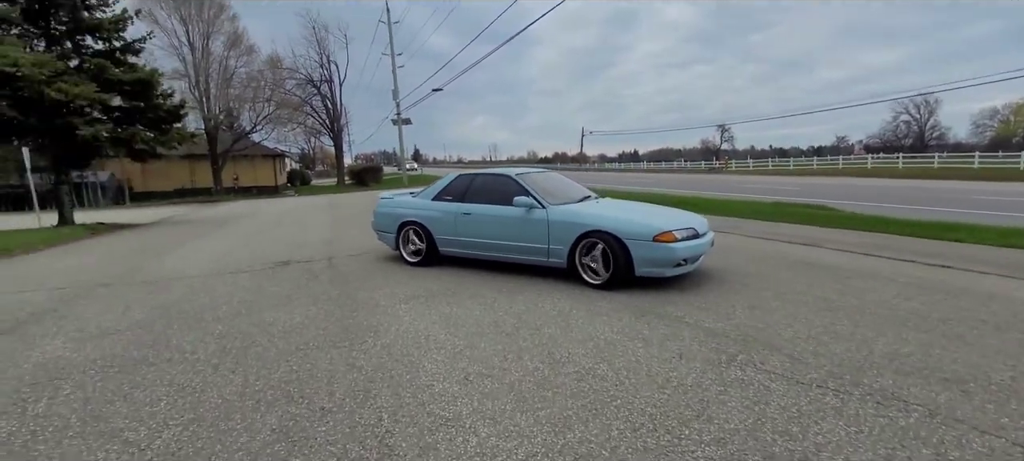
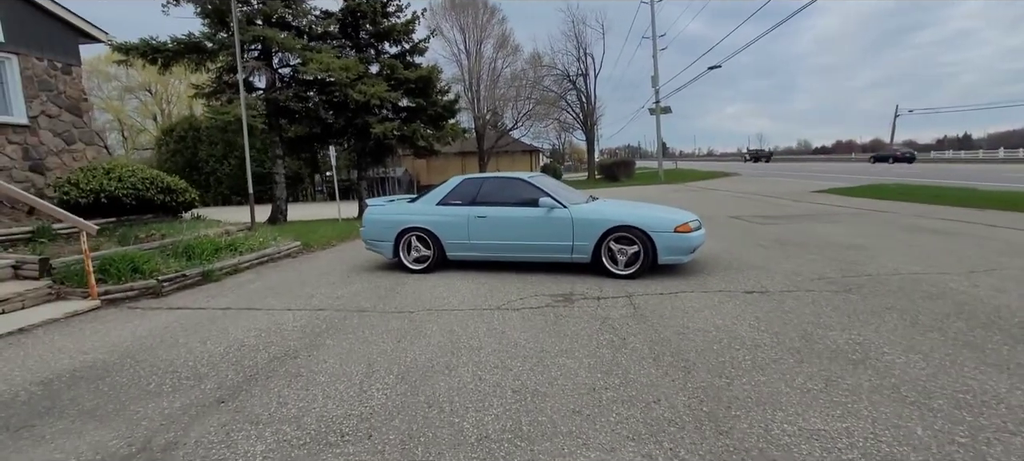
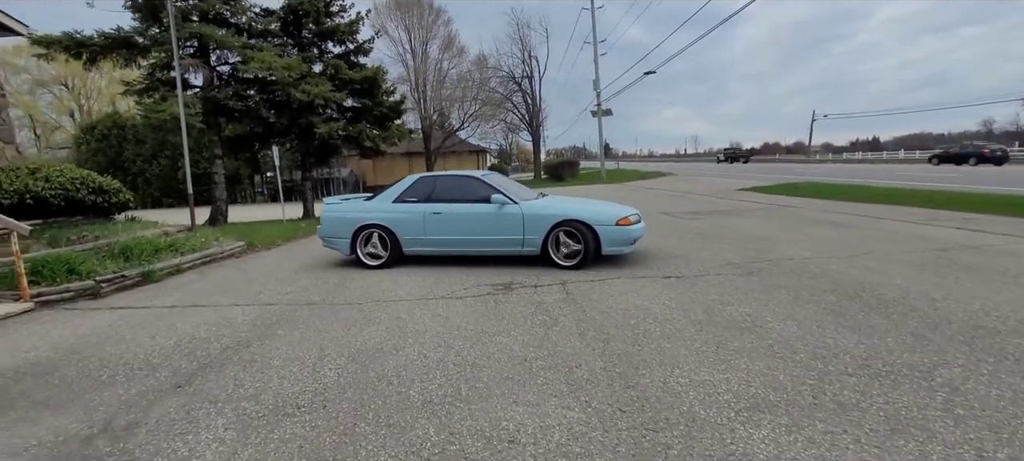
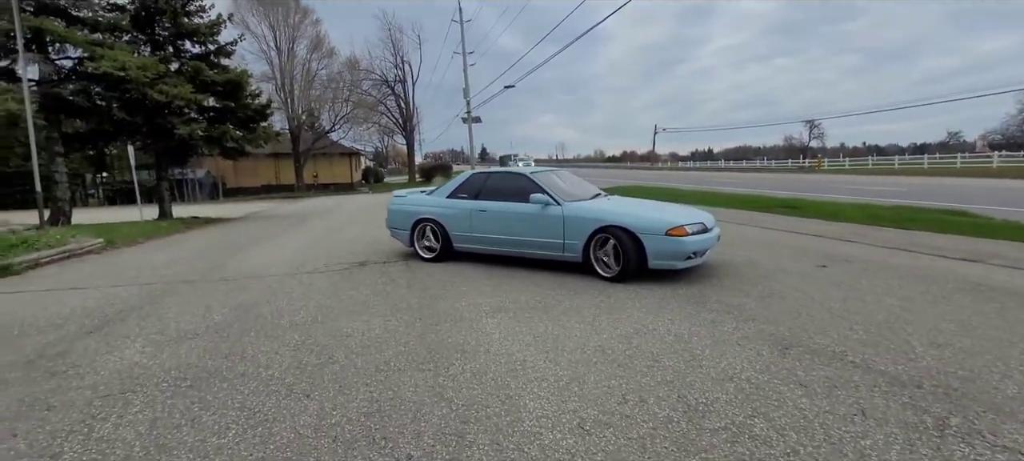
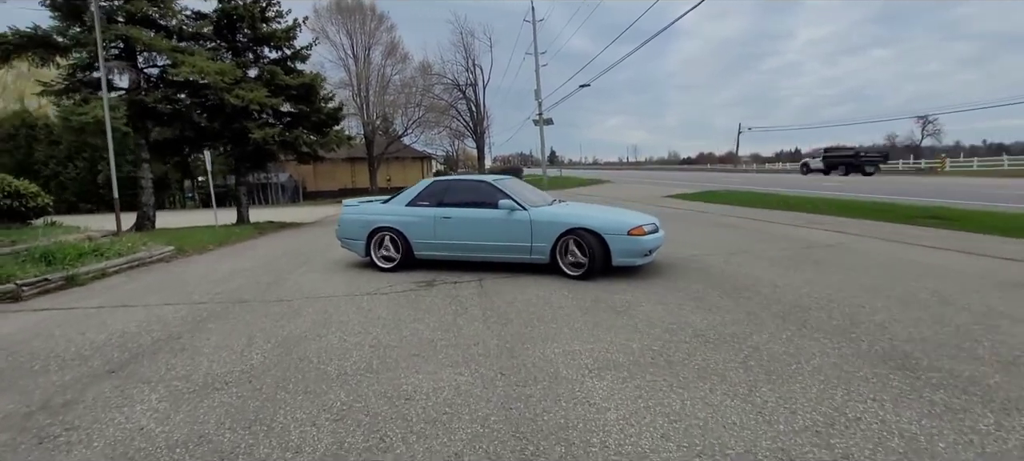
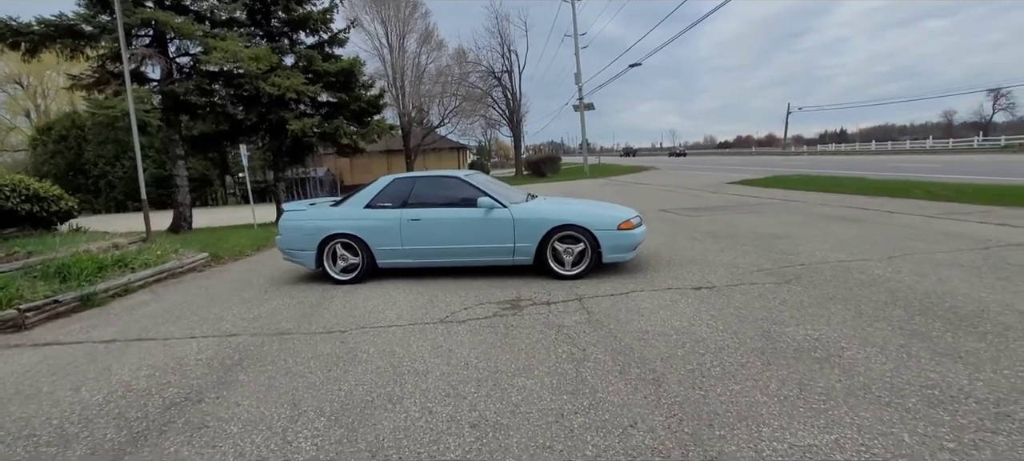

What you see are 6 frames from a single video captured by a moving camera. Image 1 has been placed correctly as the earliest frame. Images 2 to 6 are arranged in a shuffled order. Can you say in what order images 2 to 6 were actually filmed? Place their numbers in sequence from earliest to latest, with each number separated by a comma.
4, 5, 3, 2, 6
